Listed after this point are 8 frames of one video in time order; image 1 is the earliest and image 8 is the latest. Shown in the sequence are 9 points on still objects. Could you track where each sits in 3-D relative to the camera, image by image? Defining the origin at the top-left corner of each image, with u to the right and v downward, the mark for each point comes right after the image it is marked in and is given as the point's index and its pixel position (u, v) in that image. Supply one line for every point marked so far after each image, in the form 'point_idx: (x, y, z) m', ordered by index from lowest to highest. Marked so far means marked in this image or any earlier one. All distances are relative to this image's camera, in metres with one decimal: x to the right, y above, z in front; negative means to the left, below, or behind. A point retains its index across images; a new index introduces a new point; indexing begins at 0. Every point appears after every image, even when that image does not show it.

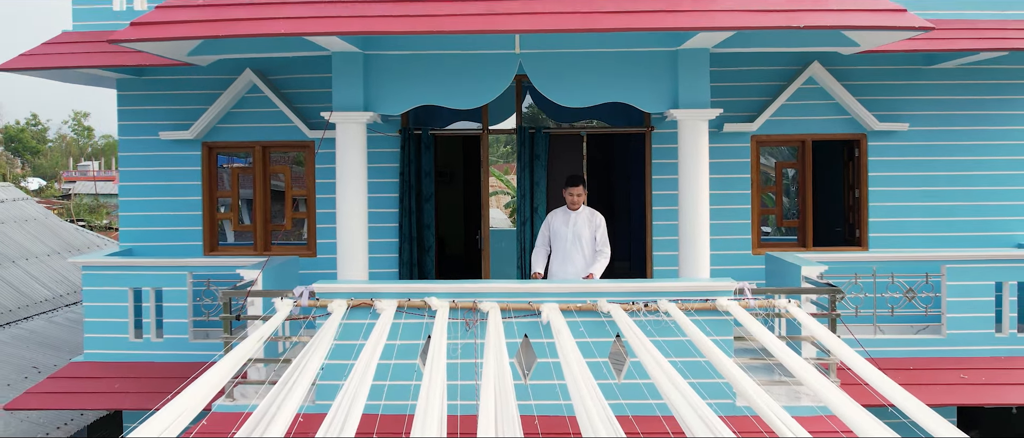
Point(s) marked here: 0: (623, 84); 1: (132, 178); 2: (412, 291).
0: (+0.8, +0.9, +4.6) m
1: (-3.2, +0.4, +5.9) m
2: (-0.6, -0.5, +4.5) m
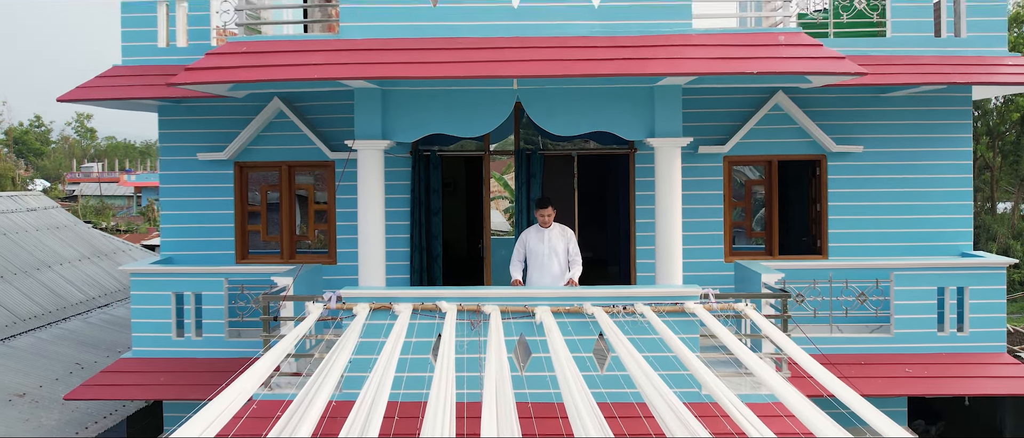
0: (+0.7, +0.8, +5.3) m
1: (-3.2, +0.2, +6.6) m
2: (-0.6, -0.6, +5.2) m
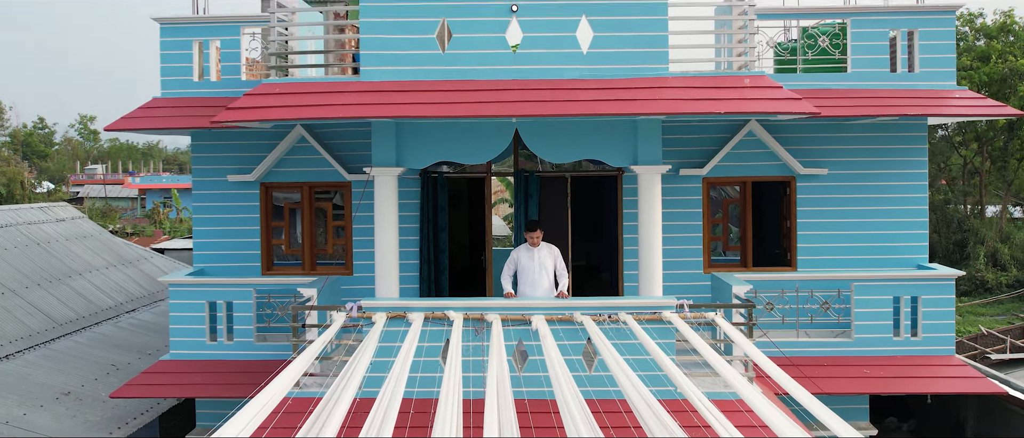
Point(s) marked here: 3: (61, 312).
0: (+0.7, +0.7, +6.0) m
1: (-3.2, +0.1, +7.3) m
2: (-0.6, -0.7, +5.9) m
3: (-6.1, -1.3, +9.5) m
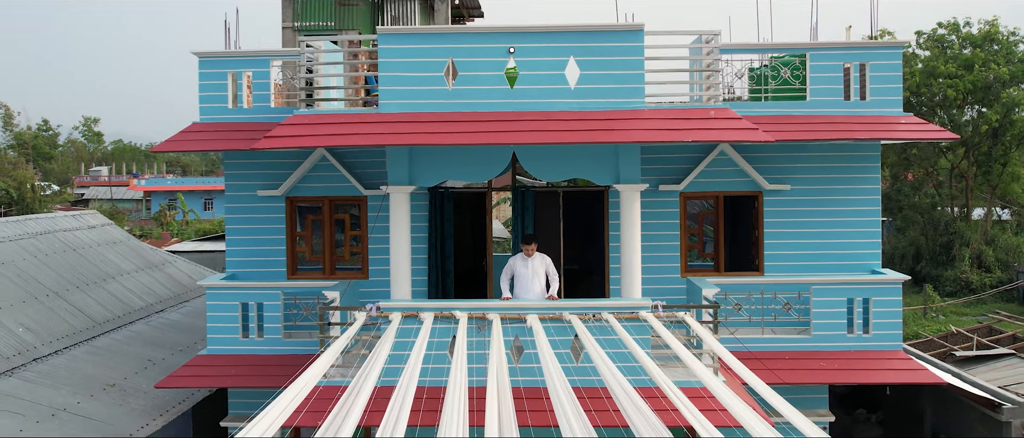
0: (+0.7, +0.5, +6.9) m
1: (-3.3, 0.0, +8.2) m
2: (-0.7, -0.9, +6.8) m
3: (-6.1, -1.4, +10.4) m
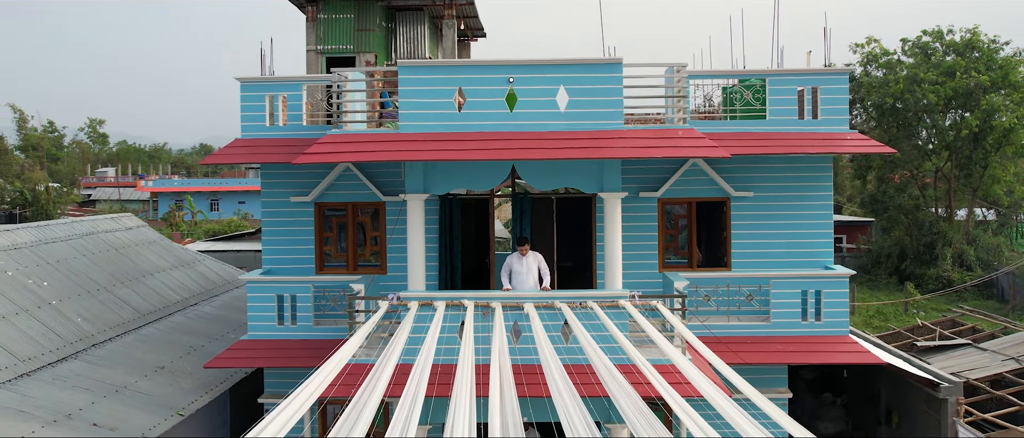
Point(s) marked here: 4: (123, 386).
0: (+0.7, +0.5, +8.1) m
1: (-3.3, -0.1, +9.4) m
2: (-0.7, -0.9, +8.0) m
3: (-6.1, -1.4, +11.6) m
4: (-5.0, -2.1, +8.9) m
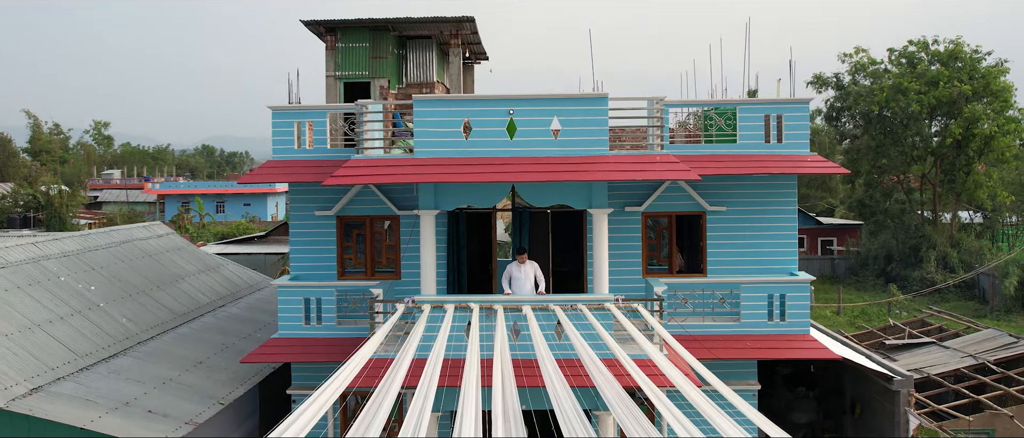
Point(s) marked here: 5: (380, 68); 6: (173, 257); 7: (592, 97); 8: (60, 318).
0: (+0.7, +0.3, +9.3) m
1: (-3.3, -0.3, +10.6) m
2: (-0.7, -1.1, +9.1) m
3: (-6.1, -1.6, +12.7) m
4: (-5.0, -2.3, +10.1) m
5: (-2.4, +2.7, +12.5) m
6: (-7.1, -0.8, +14.5) m
7: (+1.0, +1.6, +9.1) m
8: (-6.8, -1.5, +10.5) m
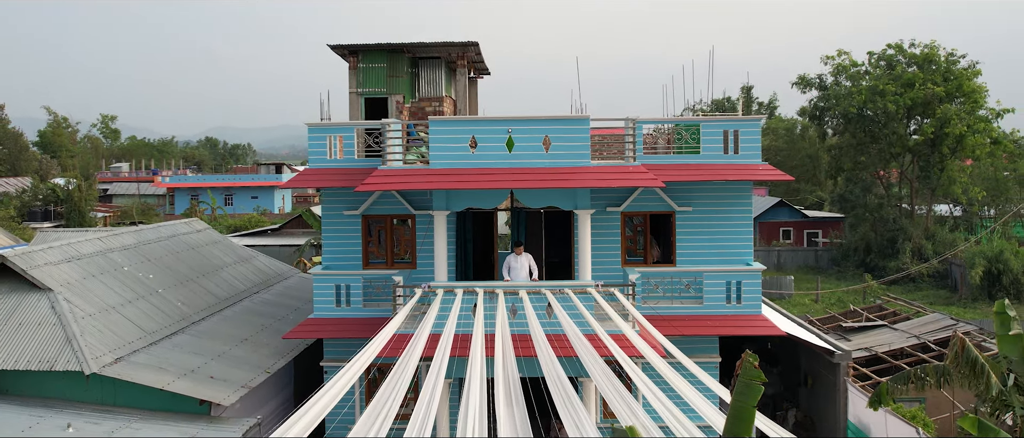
0: (+0.7, +0.3, +11.2) m
1: (-3.3, -0.2, +12.5) m
2: (-0.7, -1.1, +11.0) m
3: (-6.1, -1.6, +14.7) m
4: (-5.0, -2.3, +12.0) m
5: (-2.4, +2.8, +14.3) m
6: (-7.1, -0.7, +16.4) m
7: (+1.0, +1.6, +10.9) m
8: (-6.8, -1.5, +12.4) m
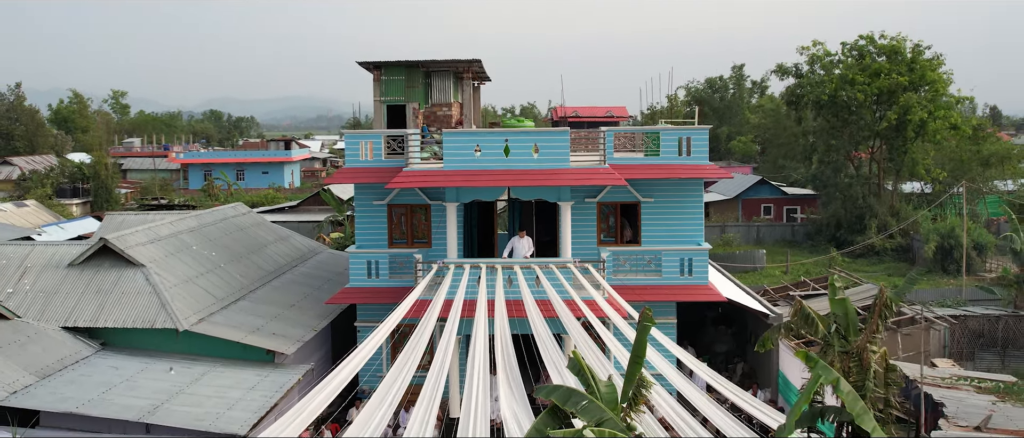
0: (+0.6, +0.5, +14.1) m
1: (-3.3, 0.0, +15.5) m
2: (-0.8, -0.9, +14.0) m
3: (-6.2, -1.2, +17.7) m
4: (-5.1, -2.1, +15.1) m
5: (-2.4, +3.1, +17.2) m
6: (-7.1, -0.3, +19.4) m
7: (+0.9, +1.8, +13.8) m
8: (-6.9, -1.2, +15.4) m
